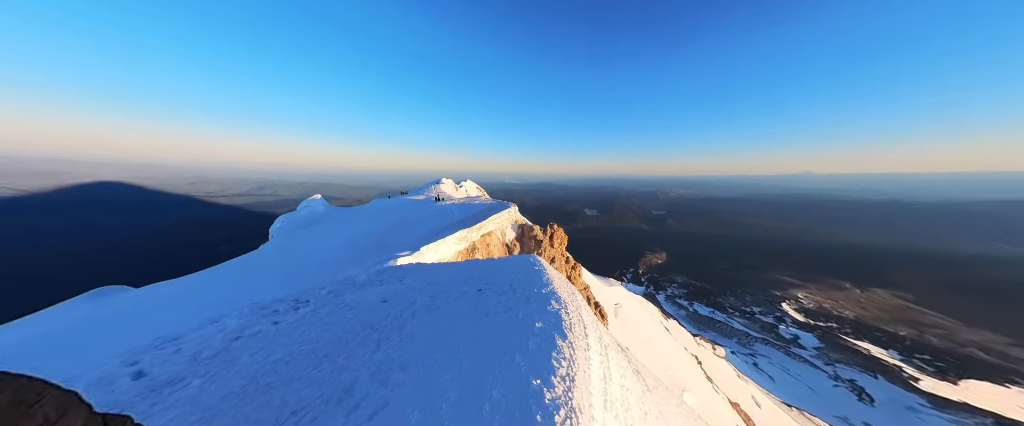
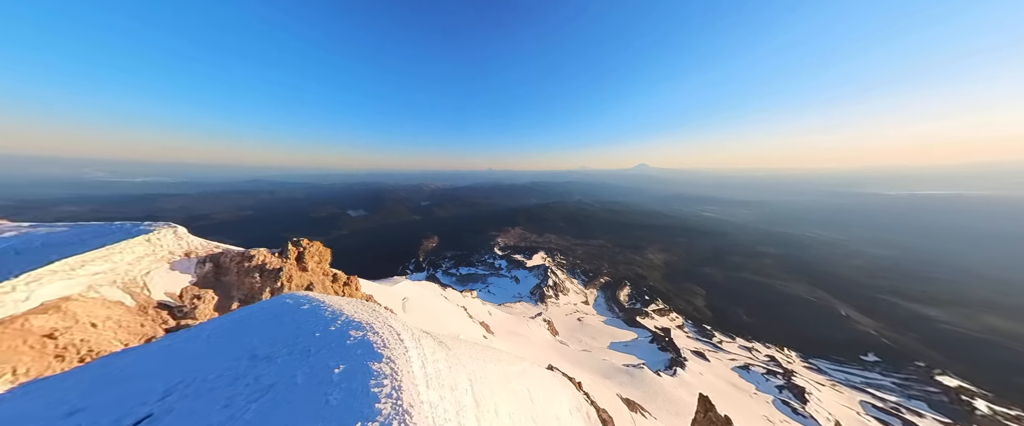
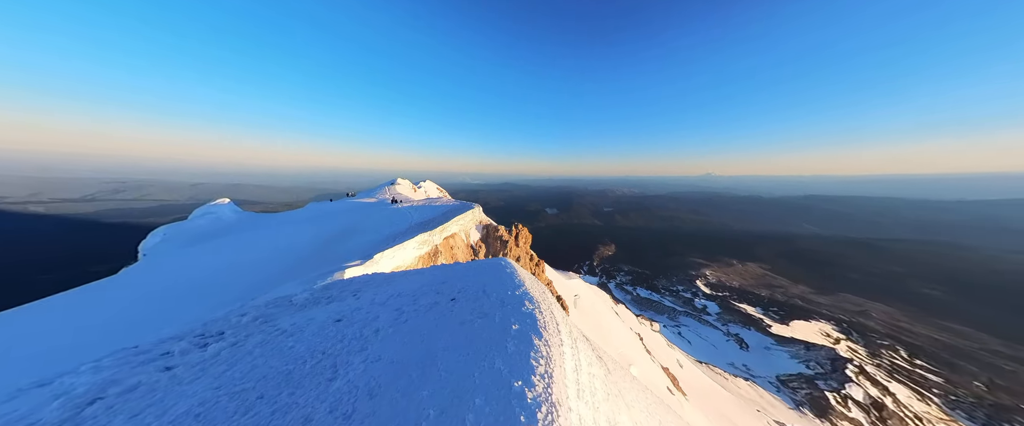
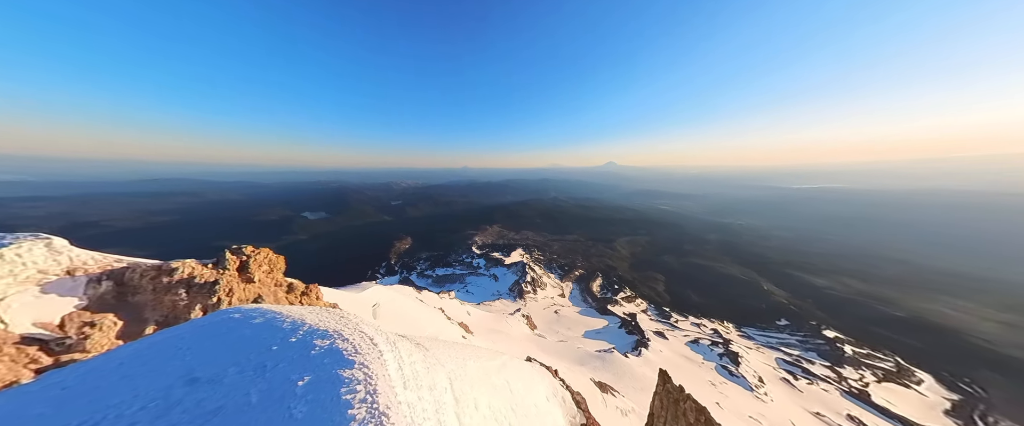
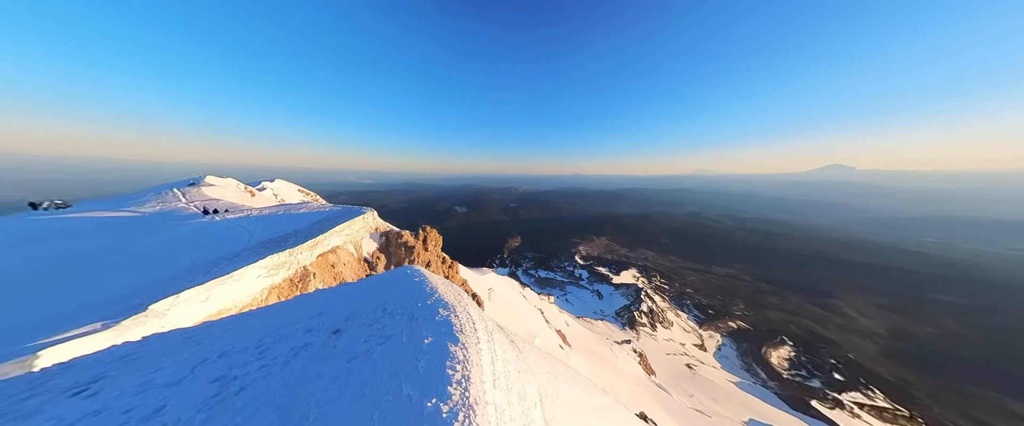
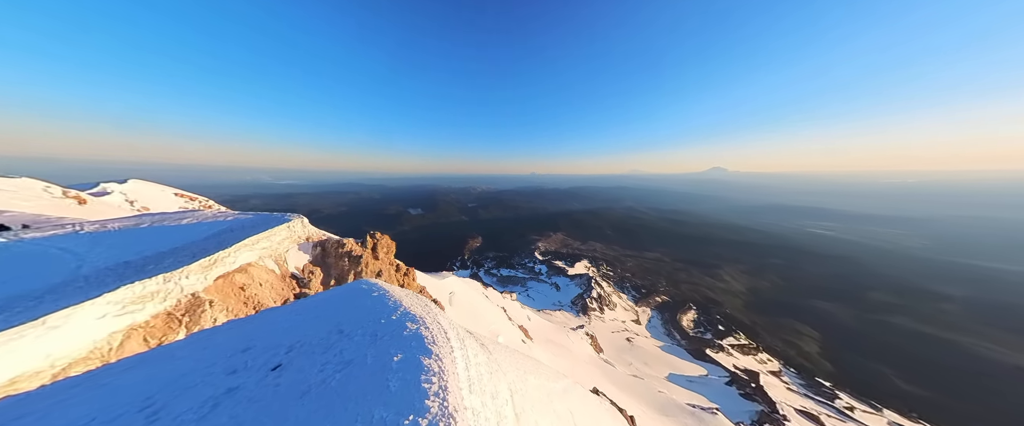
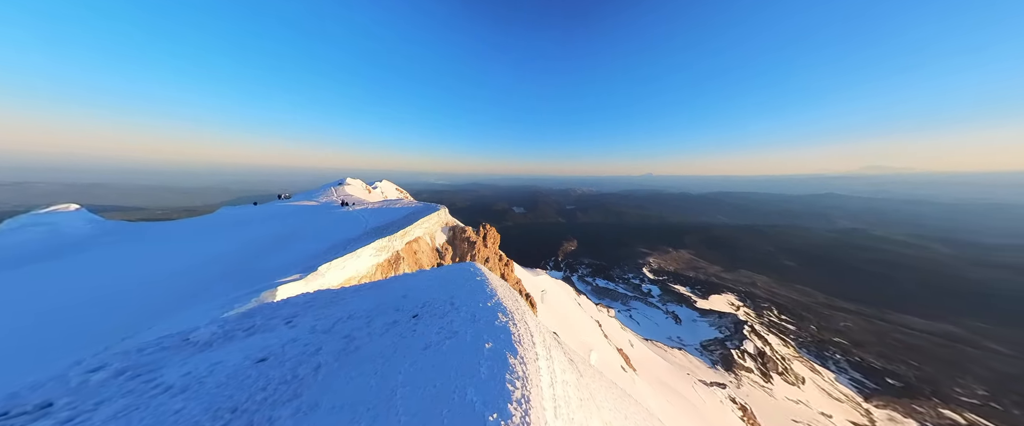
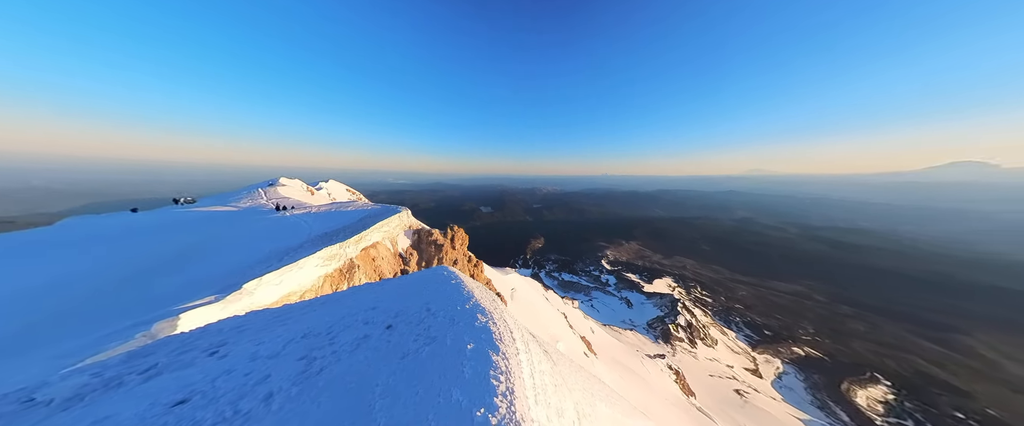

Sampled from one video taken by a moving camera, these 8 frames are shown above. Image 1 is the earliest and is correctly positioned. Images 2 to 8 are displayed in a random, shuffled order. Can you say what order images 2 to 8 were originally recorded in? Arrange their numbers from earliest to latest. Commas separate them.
3, 7, 8, 5, 6, 2, 4
